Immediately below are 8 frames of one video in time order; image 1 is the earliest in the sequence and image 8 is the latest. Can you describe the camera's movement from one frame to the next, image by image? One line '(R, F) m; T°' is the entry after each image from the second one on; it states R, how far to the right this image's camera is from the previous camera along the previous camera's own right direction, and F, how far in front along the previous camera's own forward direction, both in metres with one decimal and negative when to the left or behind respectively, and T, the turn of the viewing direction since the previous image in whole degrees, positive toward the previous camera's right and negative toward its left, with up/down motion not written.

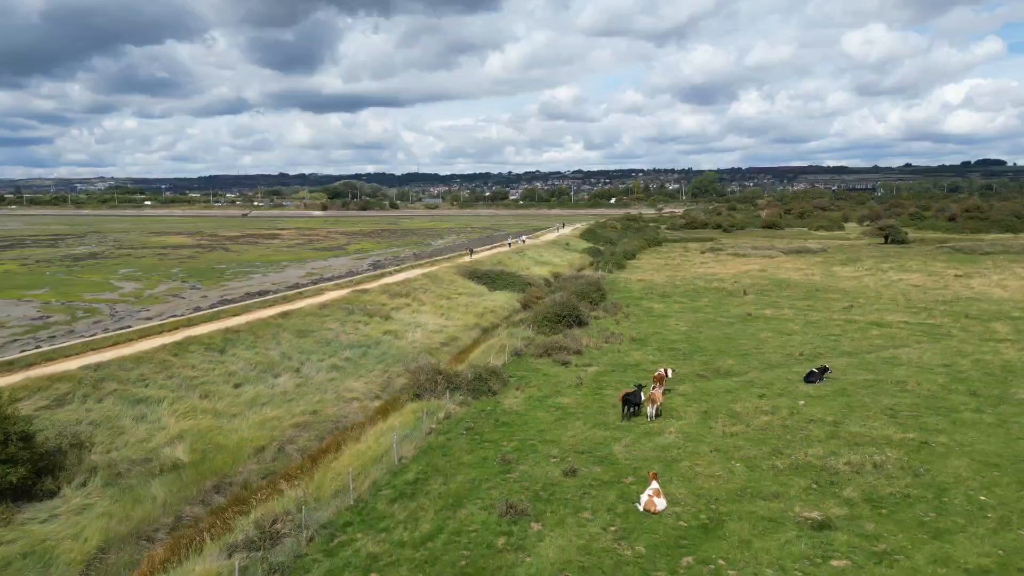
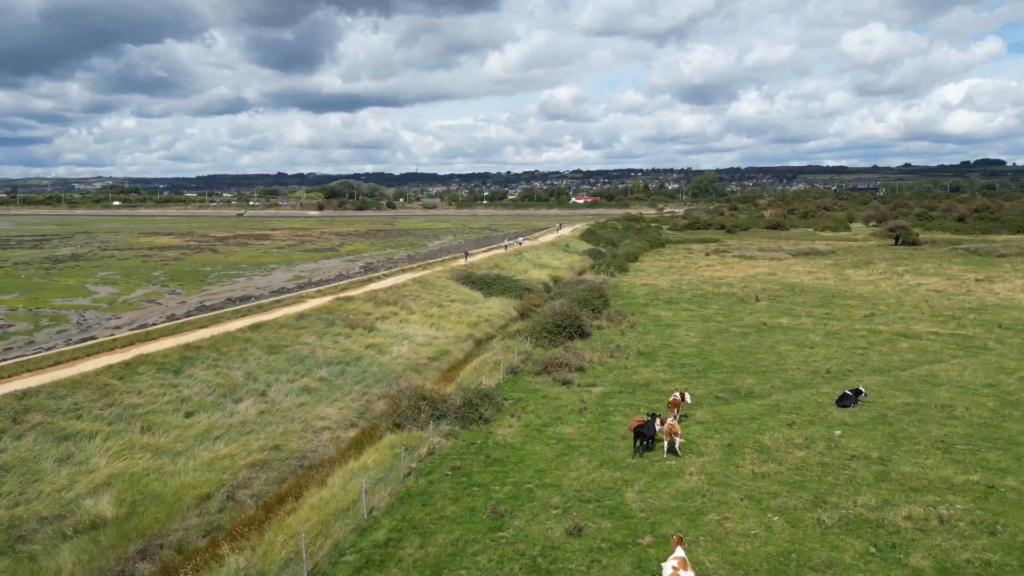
(+0.1, +2.2) m; 0°
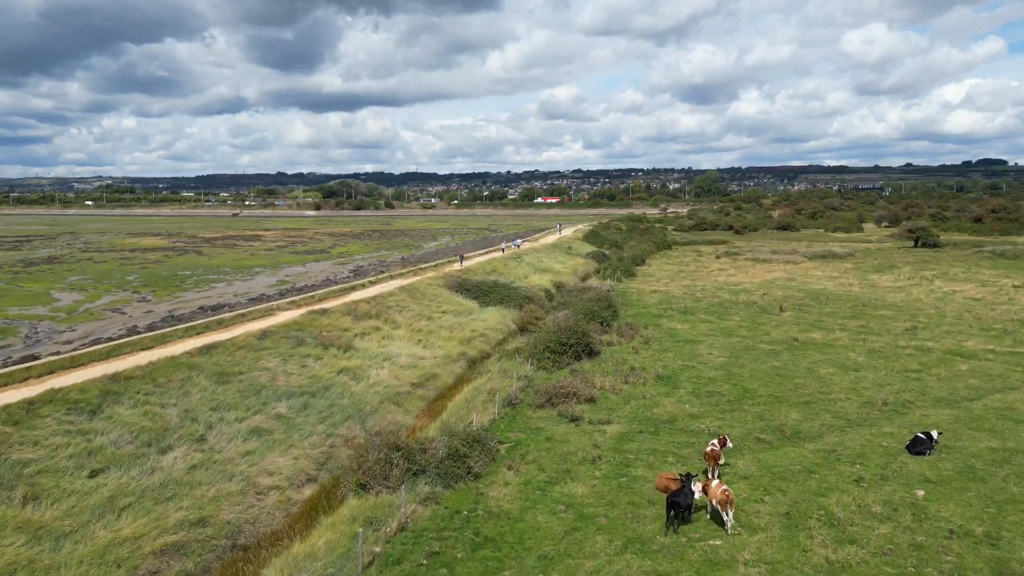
(+0.1, +3.2) m; 0°
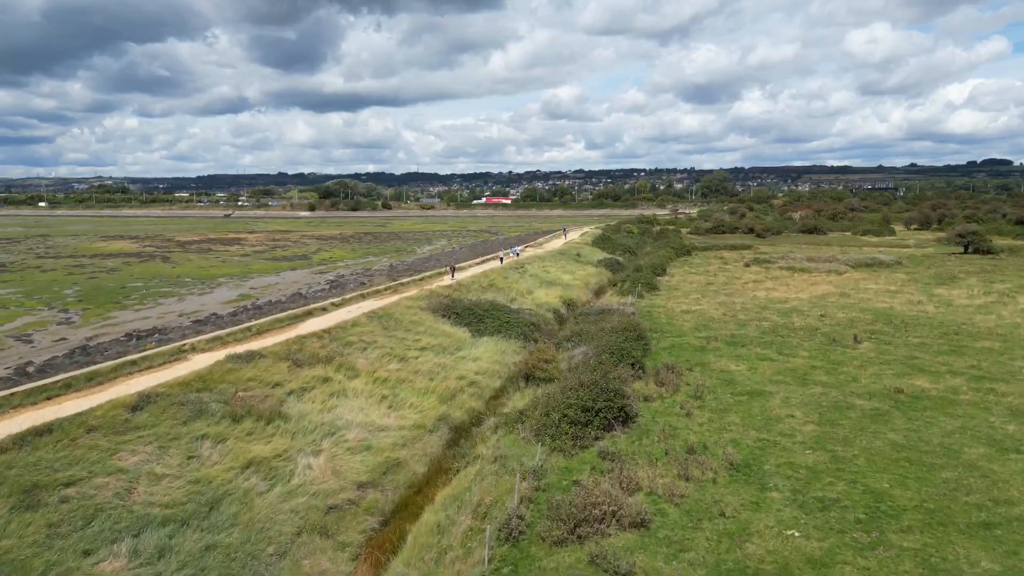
(0.0, +6.6) m; 0°
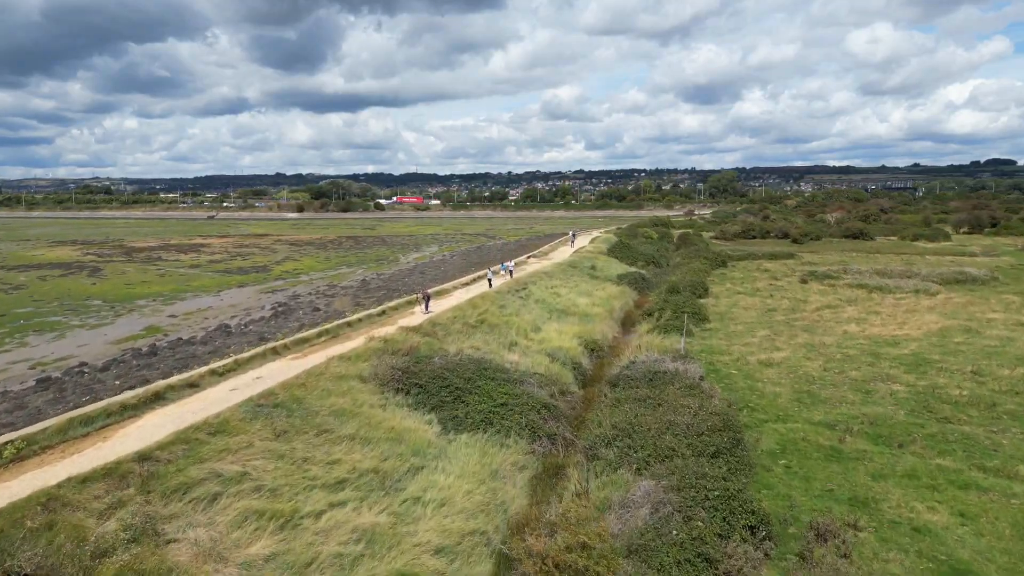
(0.0, +9.7) m; 0°
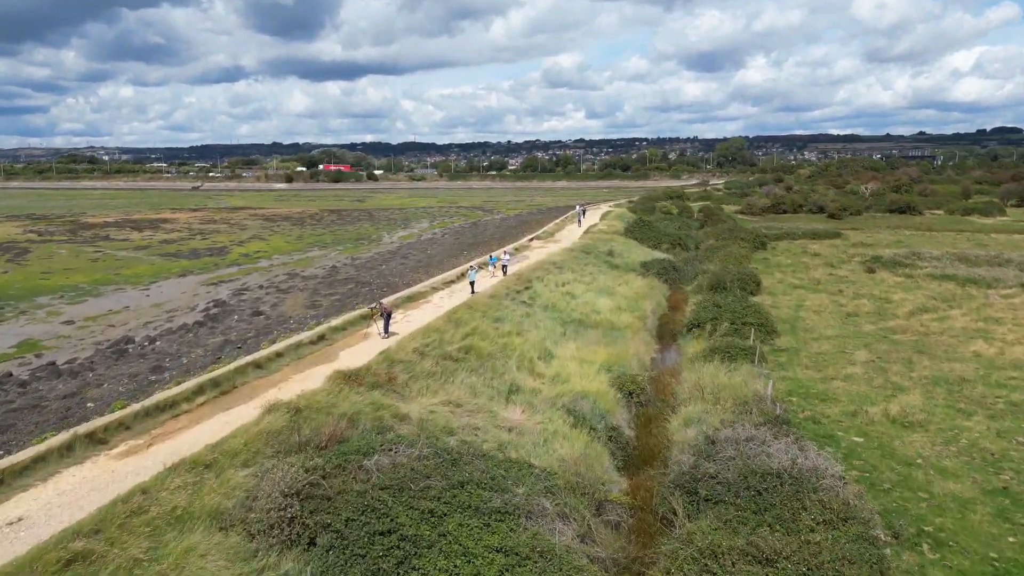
(0.0, +7.4) m; 0°
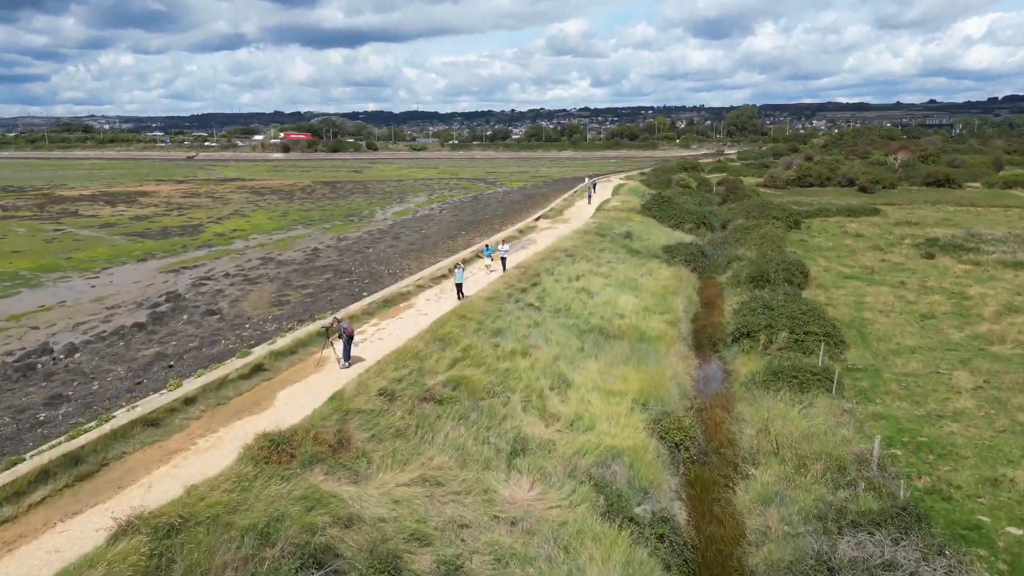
(0.0, +4.1) m; 0°
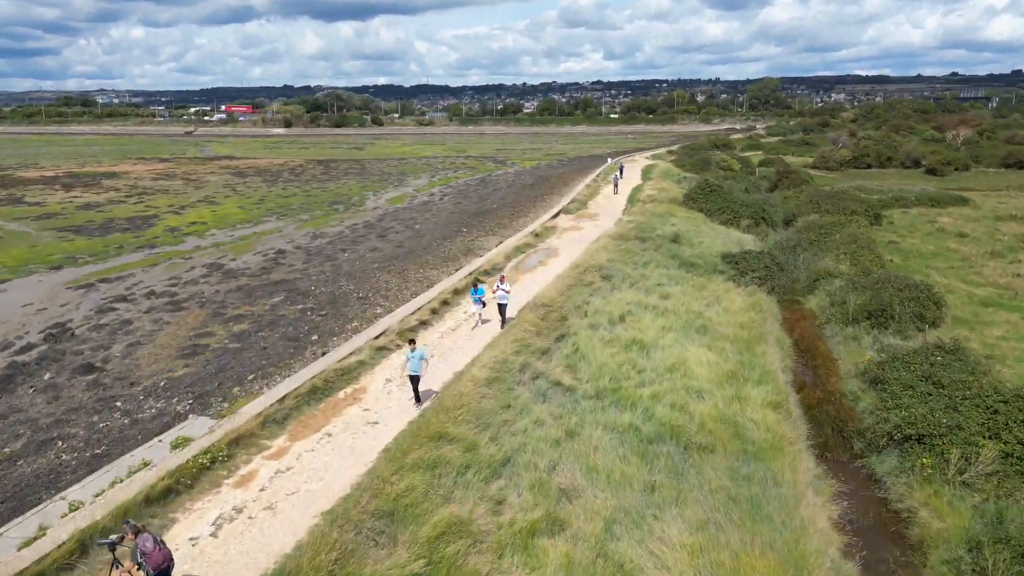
(-0.1, +6.6) m; -1°
